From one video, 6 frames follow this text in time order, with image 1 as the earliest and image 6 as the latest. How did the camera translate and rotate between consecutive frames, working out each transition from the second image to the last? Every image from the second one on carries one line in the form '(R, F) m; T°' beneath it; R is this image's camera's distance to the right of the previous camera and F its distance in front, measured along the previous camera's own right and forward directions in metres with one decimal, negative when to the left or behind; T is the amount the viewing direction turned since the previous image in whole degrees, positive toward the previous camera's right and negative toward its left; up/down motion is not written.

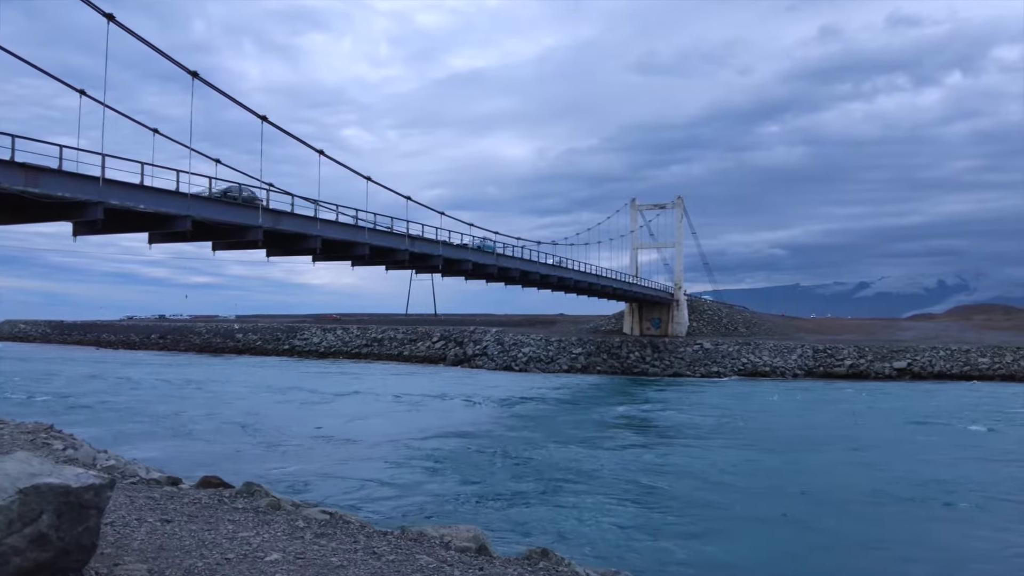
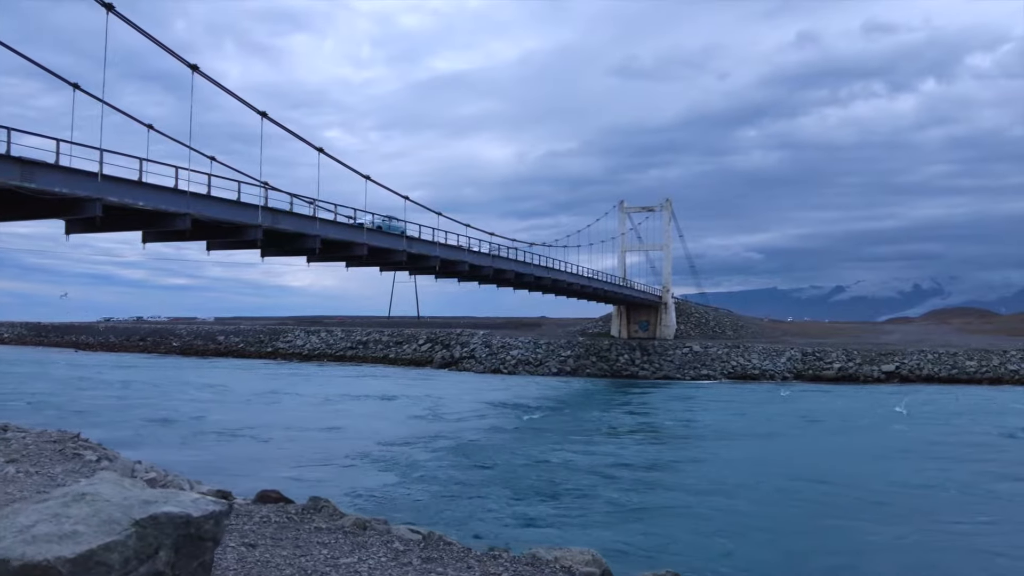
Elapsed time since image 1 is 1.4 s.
(-0.4, +0.3) m; +1°
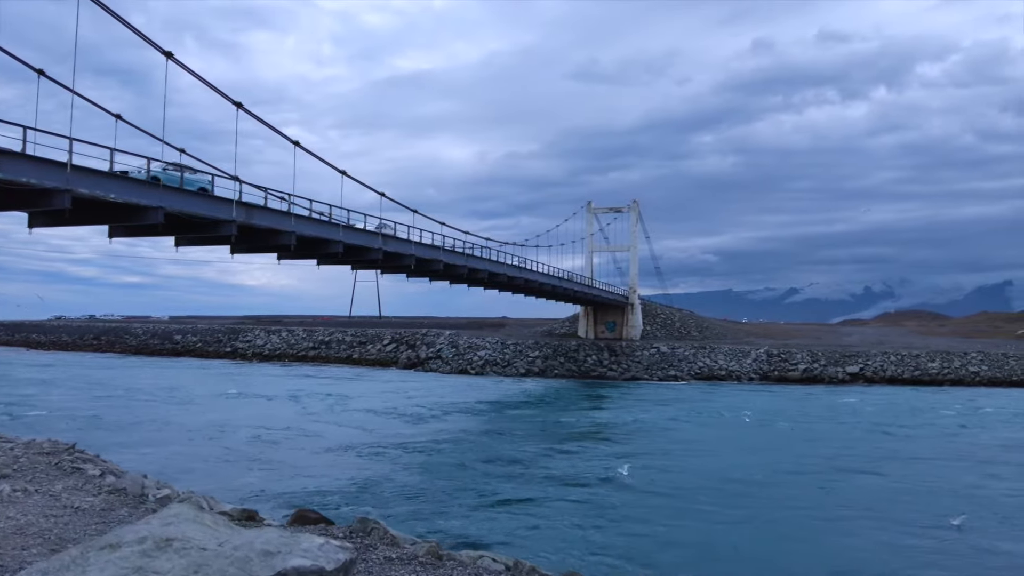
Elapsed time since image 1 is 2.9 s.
(-0.4, +0.3) m; +3°
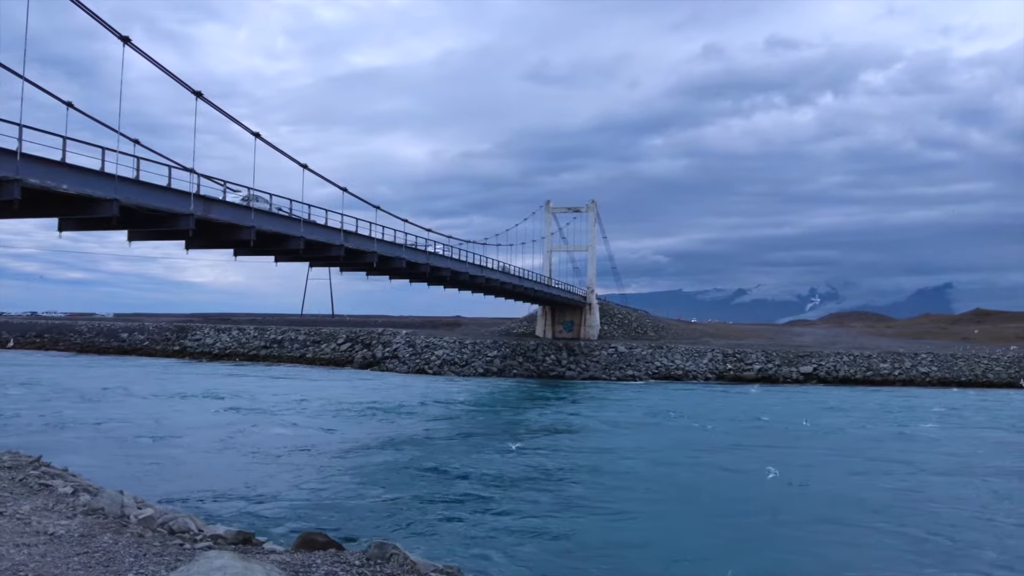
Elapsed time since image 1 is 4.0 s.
(-0.2, +0.2) m; +3°
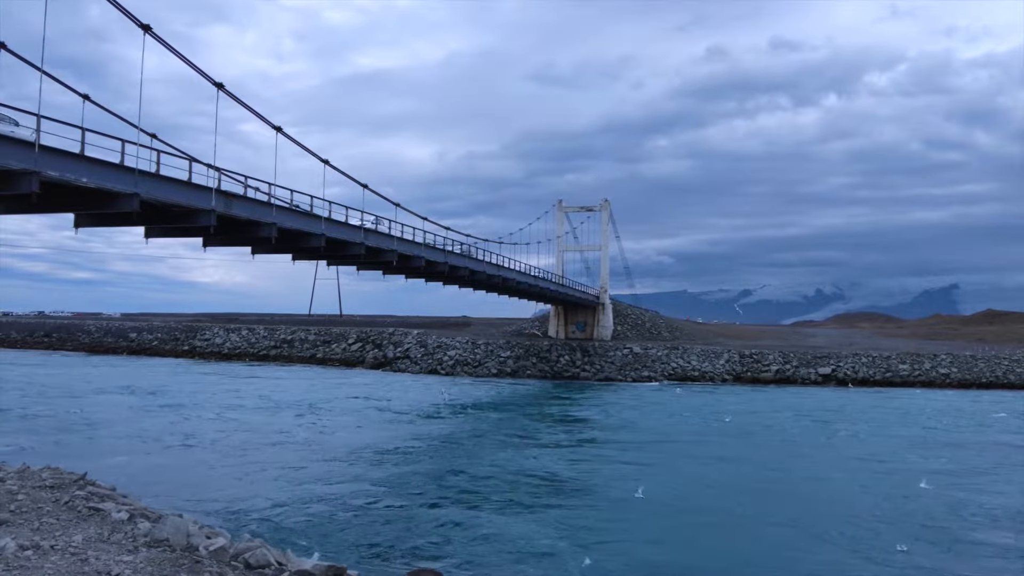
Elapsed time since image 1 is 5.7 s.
(-0.4, +0.4) m; 0°
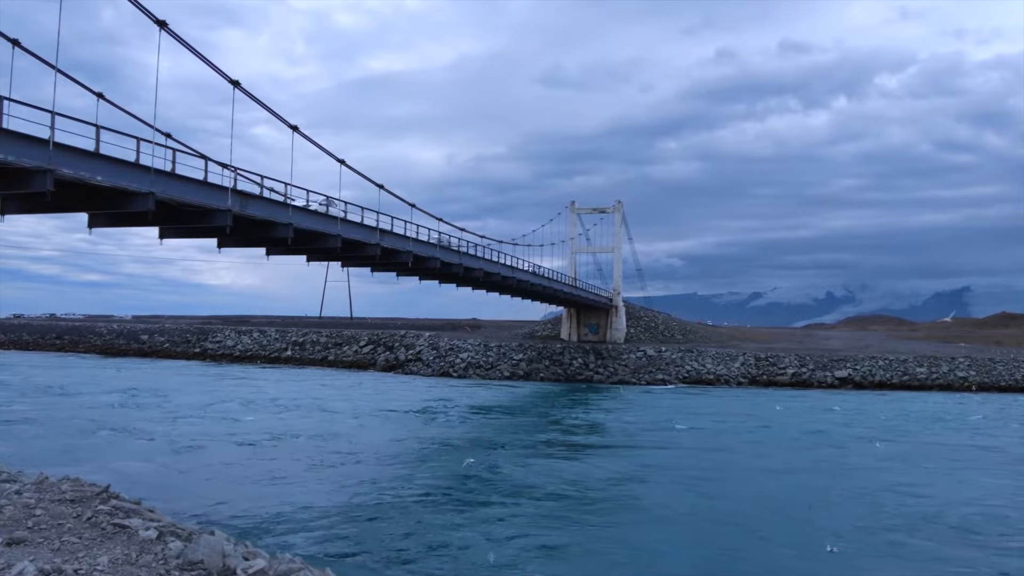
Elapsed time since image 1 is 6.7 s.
(-0.2, +0.2) m; -1°
